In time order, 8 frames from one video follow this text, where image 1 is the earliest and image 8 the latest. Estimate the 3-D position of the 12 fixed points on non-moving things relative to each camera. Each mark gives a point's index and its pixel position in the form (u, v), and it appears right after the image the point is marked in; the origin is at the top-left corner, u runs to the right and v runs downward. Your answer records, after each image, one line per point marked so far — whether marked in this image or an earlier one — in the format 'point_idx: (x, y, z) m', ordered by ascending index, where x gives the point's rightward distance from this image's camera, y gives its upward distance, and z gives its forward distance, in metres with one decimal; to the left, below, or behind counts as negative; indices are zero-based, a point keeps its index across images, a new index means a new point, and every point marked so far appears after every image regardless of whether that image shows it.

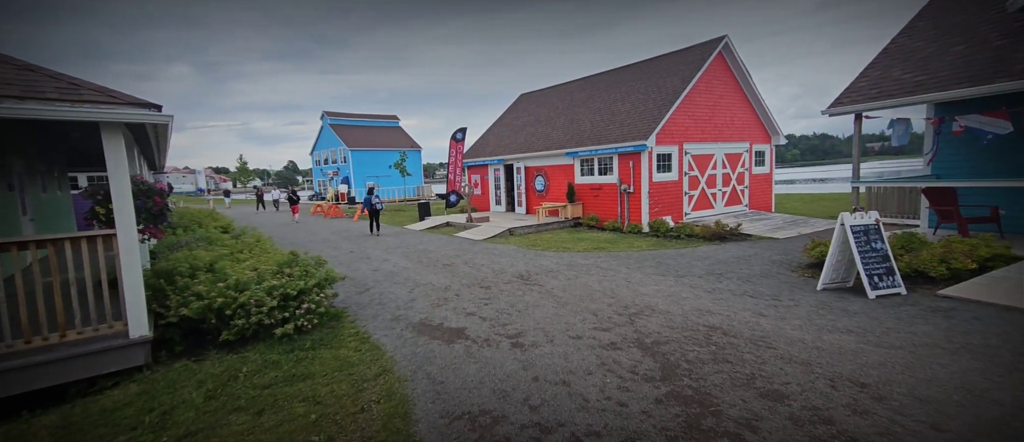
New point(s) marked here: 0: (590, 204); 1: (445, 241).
0: (+2.6, +0.6, +13.8) m
1: (-2.0, -0.6, +12.3) m
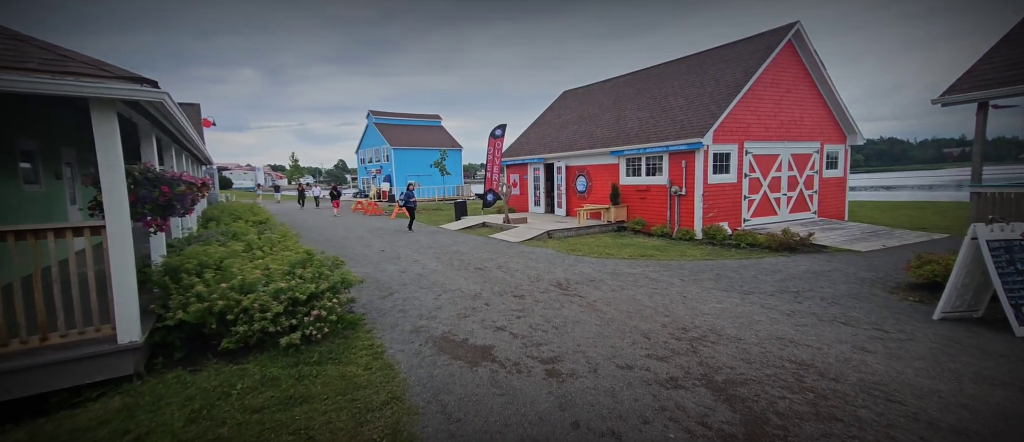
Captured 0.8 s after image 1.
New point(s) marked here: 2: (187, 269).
0: (+3.8, +0.4, +12.8) m
1: (-0.9, -0.6, +11.8) m
2: (-3.3, -0.5, +4.2) m
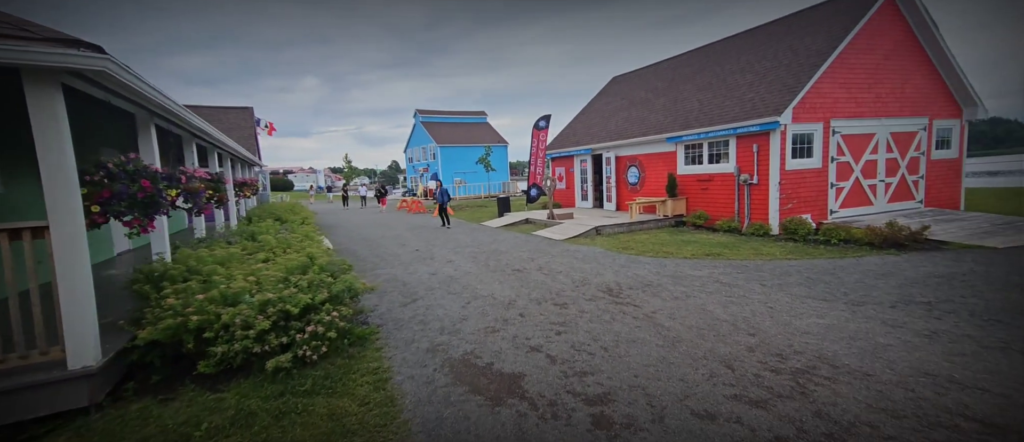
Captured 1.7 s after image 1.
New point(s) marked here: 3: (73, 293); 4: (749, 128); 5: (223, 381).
0: (+5.0, +0.6, +11.4) m
1: (+0.2, -0.5, +10.9) m
2: (-3.0, -0.5, +3.7) m
3: (-2.9, -0.5, +2.8) m
4: (+5.3, +2.1, +9.5) m
5: (-2.2, -1.2, +3.2) m
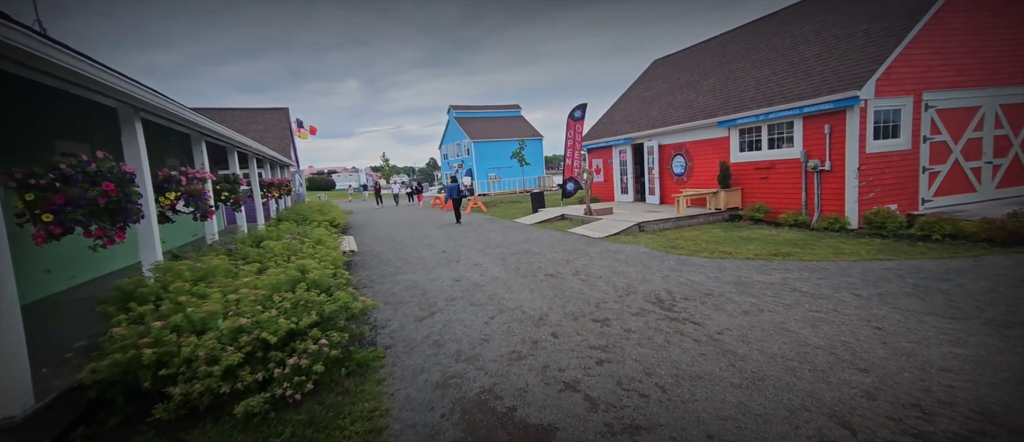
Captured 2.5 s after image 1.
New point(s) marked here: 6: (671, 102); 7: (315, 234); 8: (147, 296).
0: (+5.8, +0.8, +10.1) m
1: (+1.0, -0.4, +10.1) m
2: (-2.8, -0.6, +3.1) m
3: (-2.8, -0.6, +2.3) m
4: (+5.9, +2.2, +8.2) m
5: (-2.0, -1.3, +2.7) m
6: (+5.3, +3.9, +14.0) m
7: (-3.1, -0.2, +6.7) m
8: (-2.7, -0.5, +3.1) m
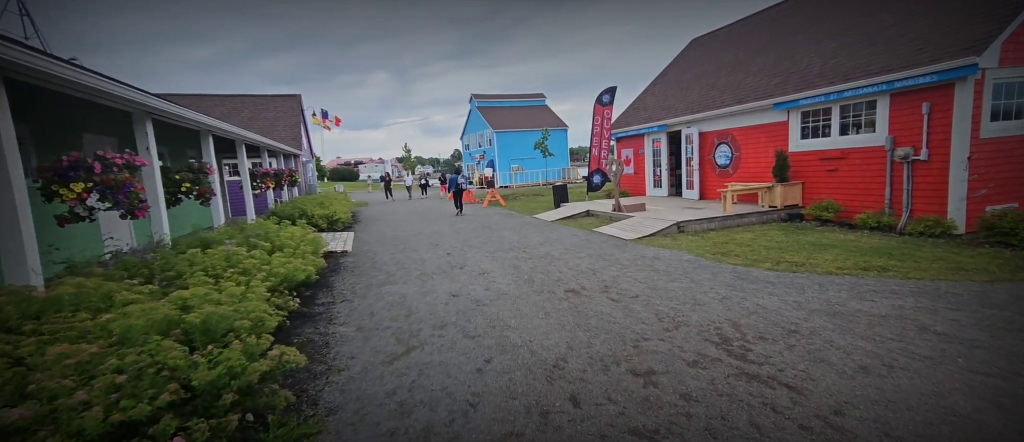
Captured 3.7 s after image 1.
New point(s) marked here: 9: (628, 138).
0: (+6.1, +0.8, +8.5) m
1: (+1.4, -0.4, +8.7) m
2: (-2.8, -0.6, +2.0) m
3: (-2.9, -0.6, +1.1) m
4: (+6.2, +2.2, +6.5) m
5: (-2.1, -1.3, +1.5) m
6: (+5.9, +4.0, +12.3) m
7: (-3.0, -0.2, +5.6) m
8: (-2.8, -0.6, +2.0) m
9: (+4.2, +3.0, +15.2) m
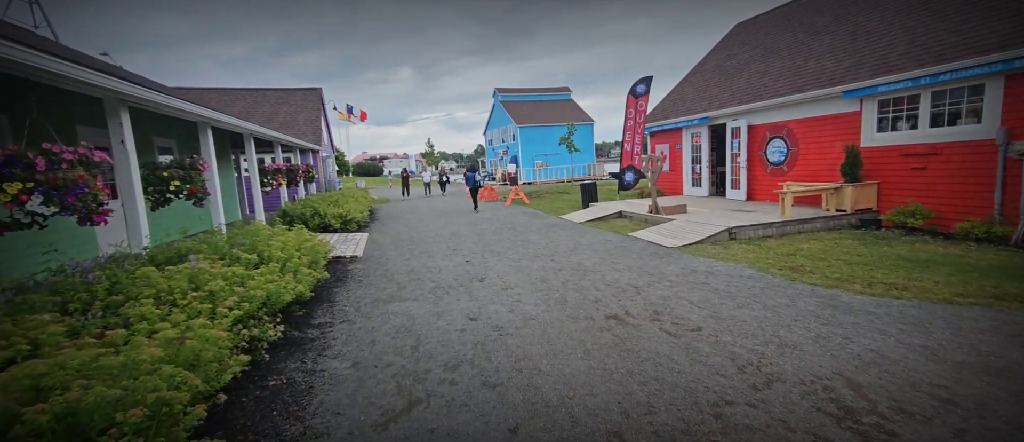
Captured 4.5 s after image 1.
0: (+6.6, +0.6, +7.2) m
1: (+1.9, -0.4, +7.7) m
2: (-2.7, -0.7, +1.2) m
3: (-2.8, -0.7, +0.4) m
4: (+6.6, +2.0, +5.2) m
5: (-2.0, -1.5, +0.7) m
6: (+6.6, +3.9, +11.0) m
7: (-2.6, -0.2, +4.8) m
8: (-2.6, -0.7, +1.2) m
9: (+5.1, +3.0, +14.1) m
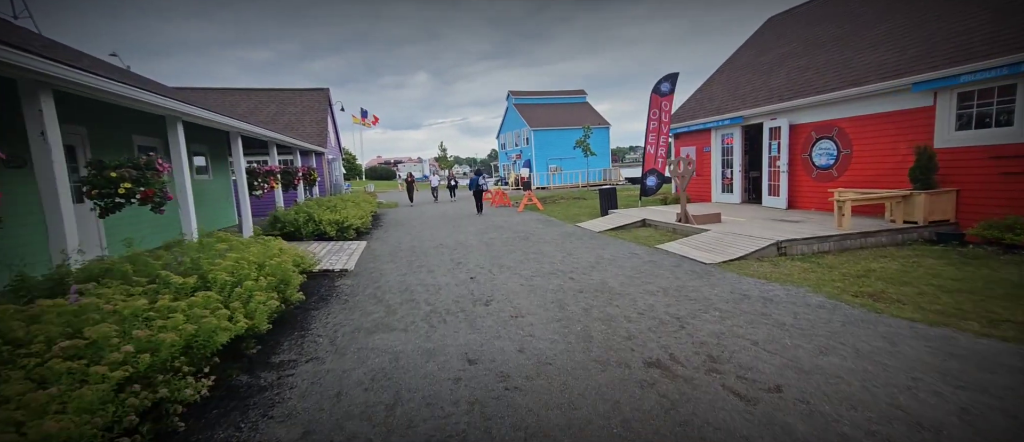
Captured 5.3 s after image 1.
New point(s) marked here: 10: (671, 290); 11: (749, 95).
0: (+6.8, +0.4, +6.0) m
1: (+2.1, -0.6, +6.7) m
2: (-2.7, -0.8, +0.3) m
3: (-2.8, -0.8, -0.5) m
4: (+6.7, +1.9, +4.1) m
5: (-2.0, -1.5, -0.2) m
6: (+6.9, +3.7, +9.9) m
7: (-2.5, -0.3, +3.9) m
8: (-2.6, -0.8, +0.3) m
9: (+5.5, +2.7, +13.0) m
10: (+1.9, -0.8, +5.1) m
11: (+6.2, +3.3, +11.0) m
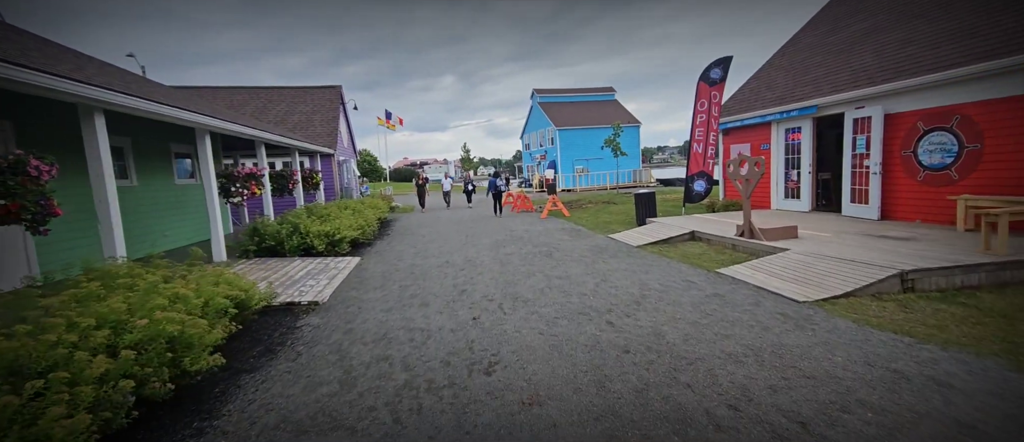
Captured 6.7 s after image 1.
0: (+7.0, +0.2, +4.0) m
1: (+2.3, -0.9, +4.9) m
2: (-2.8, -1.0, -1.1) m
3: (-3.0, -1.0, -2.0) m
4: (+6.8, +1.6, +2.1) m
5: (-2.2, -1.7, -1.7) m
6: (+7.3, +3.4, +7.8) m
7: (-2.5, -0.6, +2.4) m
8: (-2.8, -1.0, -1.2) m
9: (+6.0, +2.4, +11.0) m
10: (+2.0, -1.0, +3.3) m
11: (+6.6, +3.0, +9.0) m
